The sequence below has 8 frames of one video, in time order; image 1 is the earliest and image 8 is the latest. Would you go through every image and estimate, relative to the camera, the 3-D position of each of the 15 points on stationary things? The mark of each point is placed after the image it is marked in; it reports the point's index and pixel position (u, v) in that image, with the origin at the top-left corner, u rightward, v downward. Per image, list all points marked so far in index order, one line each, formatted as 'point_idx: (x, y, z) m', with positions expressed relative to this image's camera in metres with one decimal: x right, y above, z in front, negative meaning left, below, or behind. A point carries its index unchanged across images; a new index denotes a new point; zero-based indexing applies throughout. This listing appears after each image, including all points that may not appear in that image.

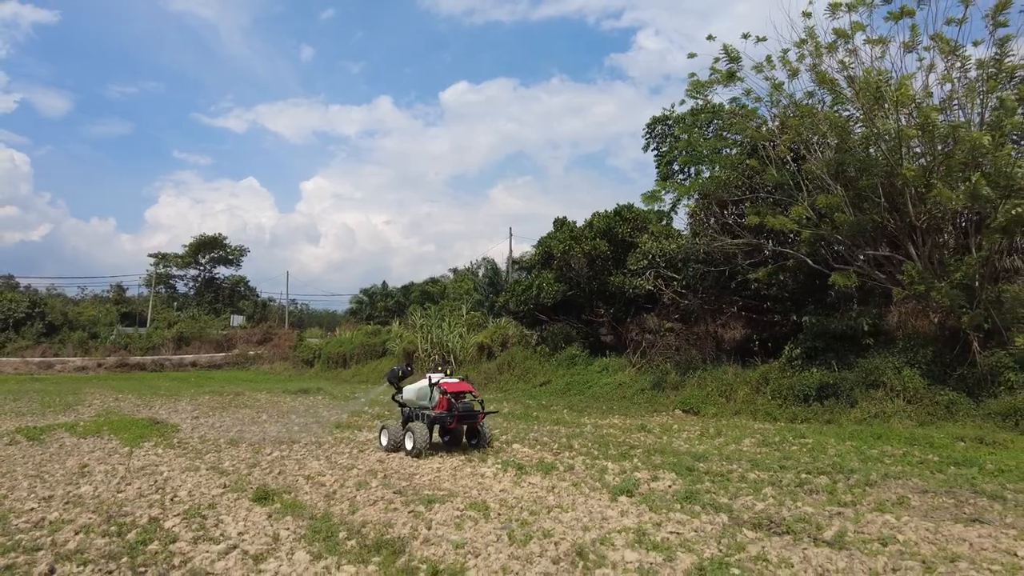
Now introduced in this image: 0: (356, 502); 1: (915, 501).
0: (-1.4, -1.9, +5.6) m
1: (+3.7, -2.0, +5.9) m
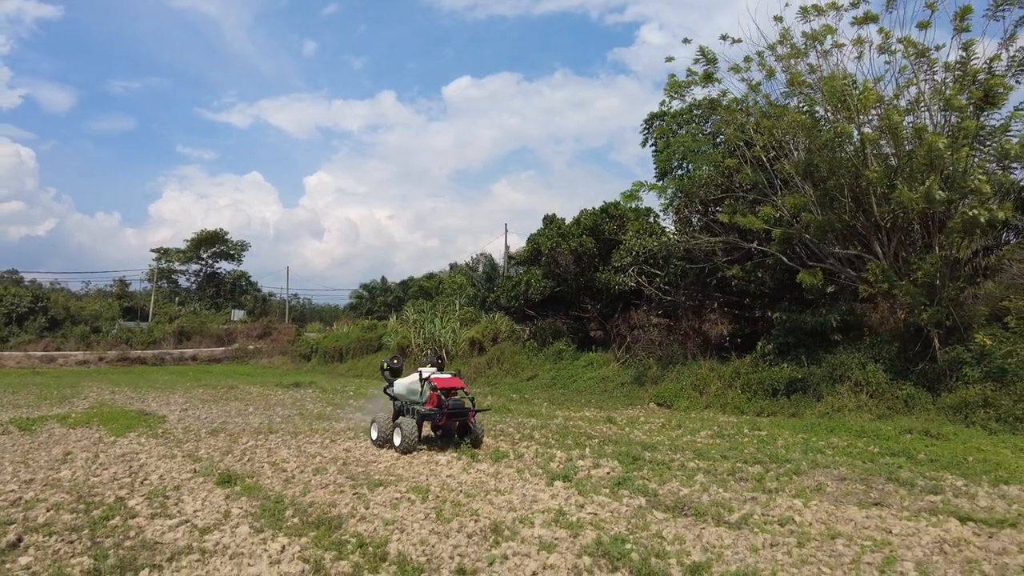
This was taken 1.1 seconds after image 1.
0: (-1.9, -1.9, +6.1) m
1: (+3.2, -2.0, +6.4) m
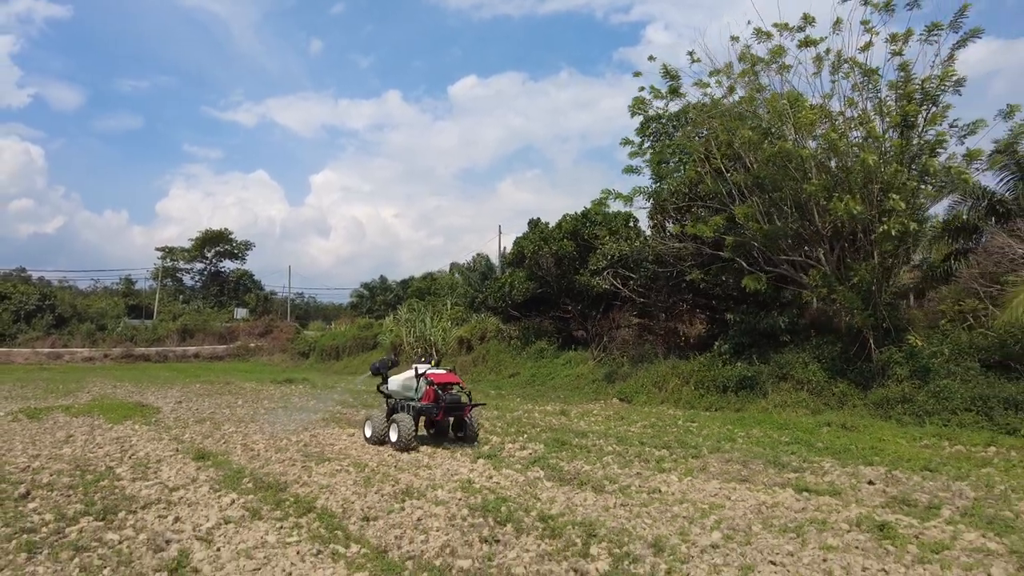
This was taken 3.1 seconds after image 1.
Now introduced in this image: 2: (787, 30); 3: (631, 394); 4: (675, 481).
0: (-2.7, -2.0, +7.2) m
1: (+2.4, -2.1, +7.6) m
2: (+6.9, +6.5, +16.2) m
3: (+3.1, -2.8, +17.0) m
4: (+1.7, -2.0, +6.7) m
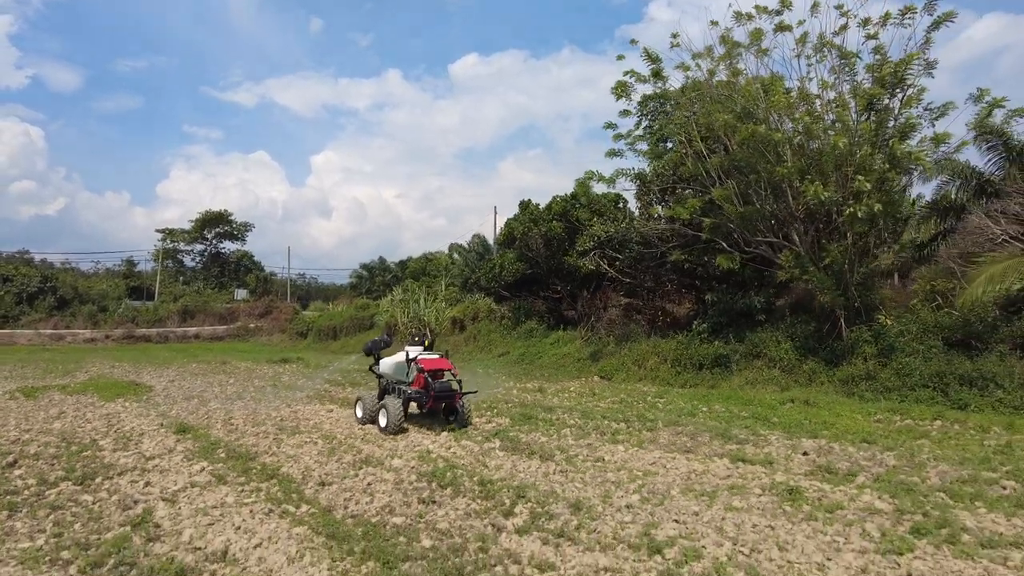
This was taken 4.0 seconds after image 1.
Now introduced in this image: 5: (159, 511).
0: (-3.2, -1.8, +7.7) m
1: (+1.9, -1.9, +8.0) m
2: (+6.5, +7.0, +16.4) m
3: (+2.7, -2.3, +17.5) m
4: (+1.2, -1.8, +7.2) m
5: (-2.5, -1.6, +4.5) m
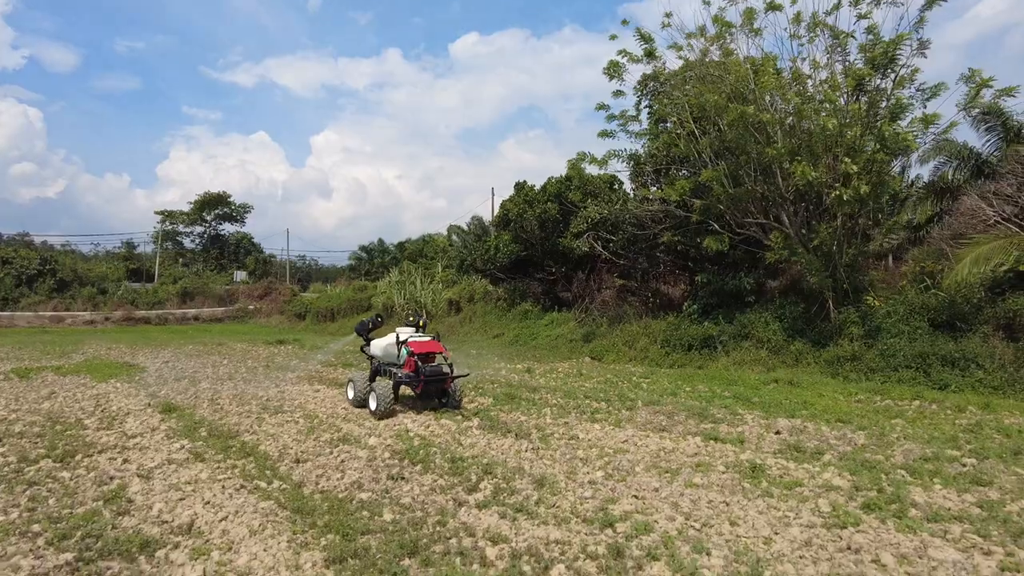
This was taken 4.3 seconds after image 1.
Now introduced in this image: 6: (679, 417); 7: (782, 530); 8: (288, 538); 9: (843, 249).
0: (-3.5, -1.5, +7.9) m
1: (+1.6, -1.6, +8.2) m
2: (+6.2, +7.5, +16.2) m
3: (+2.5, -1.8, +17.6) m
4: (+1.0, -1.6, +7.3) m
5: (-2.7, -1.4, +4.6) m
6: (+2.1, -1.6, +8.2) m
7: (+1.6, -1.5, +3.9) m
8: (-1.3, -1.4, +3.7) m
9: (+7.8, +0.9, +15.2) m
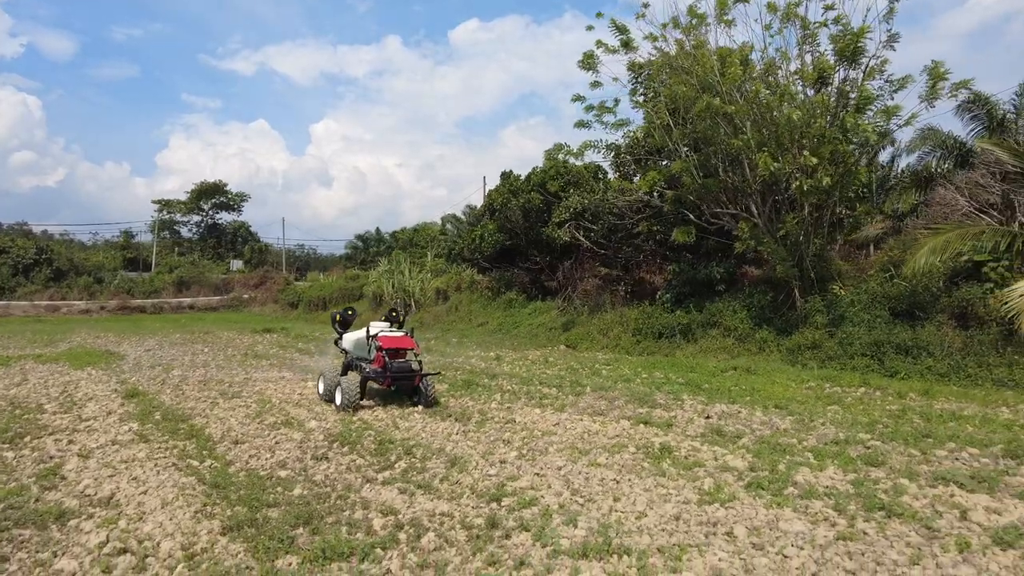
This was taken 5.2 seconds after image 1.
0: (-4.1, -1.4, +8.2) m
1: (+1.0, -1.5, +8.5) m
2: (+5.6, +7.7, +16.4) m
3: (+1.8, -1.5, +18.0) m
4: (+0.3, -1.5, +7.7) m
5: (-3.4, -1.4, +5.0) m
6: (+1.5, -1.5, +8.5) m
7: (+0.9, -1.4, +4.2) m
8: (-2.0, -1.4, +4.1) m
9: (+7.1, +1.2, +15.4) m
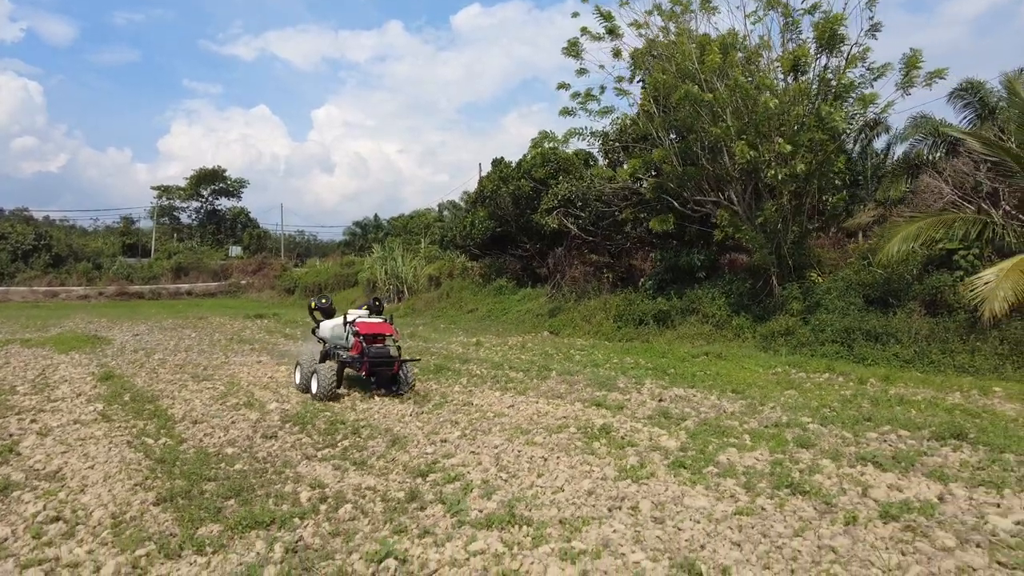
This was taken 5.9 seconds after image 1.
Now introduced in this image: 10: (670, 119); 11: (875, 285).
0: (-4.6, -1.2, +8.5) m
1: (+0.5, -1.3, +8.7) m
2: (+5.1, +8.1, +16.4) m
3: (+1.4, -1.1, +18.2) m
4: (-0.2, -1.3, +7.9) m
5: (-3.9, -1.2, +5.2) m
6: (+1.0, -1.3, +8.7) m
7: (+0.4, -1.3, +4.5) m
8: (-2.5, -1.3, +4.3) m
9: (+6.7, +1.5, +15.6) m
10: (+4.1, +4.4, +16.5) m
11: (+7.8, +0.1, +13.8) m
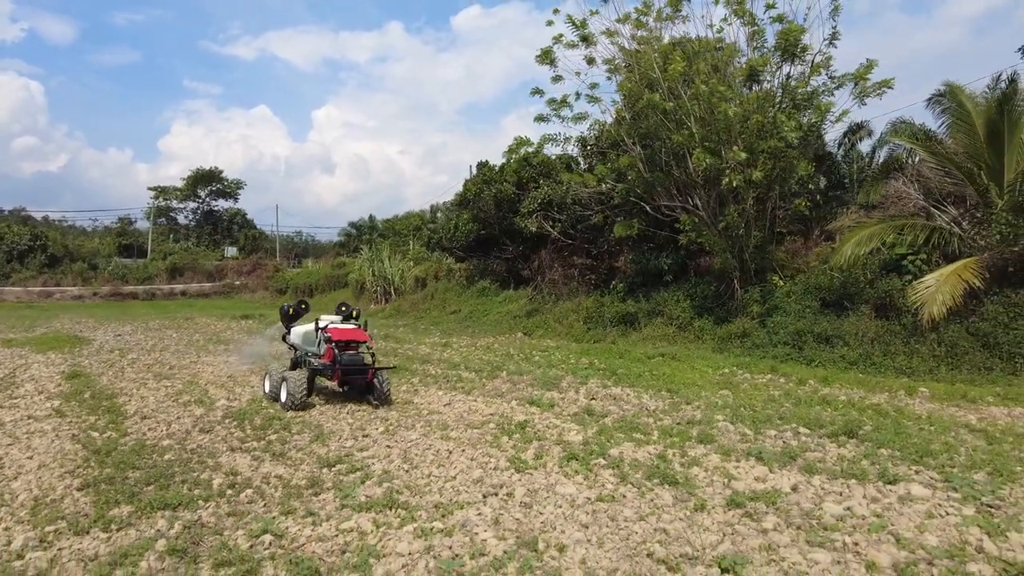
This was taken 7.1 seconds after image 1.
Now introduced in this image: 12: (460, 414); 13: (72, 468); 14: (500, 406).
0: (-5.4, -1.3, +8.9) m
1: (-0.3, -1.4, +9.2) m
2: (+4.4, +8.0, +16.9) m
3: (+0.6, -1.2, +18.6) m
4: (-1.0, -1.4, +8.3) m
5: (-4.7, -1.3, +5.6) m
6: (+0.2, -1.4, +9.2) m
7: (-0.3, -1.4, +4.9) m
8: (-3.3, -1.3, +4.7) m
9: (+6.0, +1.4, +16.0) m
10: (+3.4, +4.3, +16.9) m
11: (+7.0, 0.0, +14.2) m
12: (-0.6, -1.4, +7.1) m
13: (-3.2, -1.3, +4.7) m
14: (-0.1, -1.4, +7.6) m
